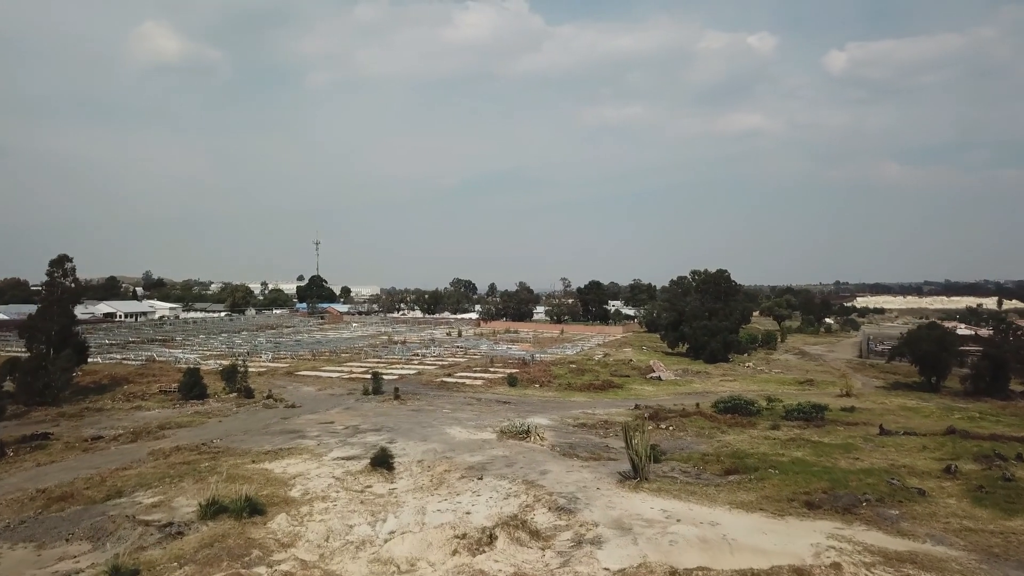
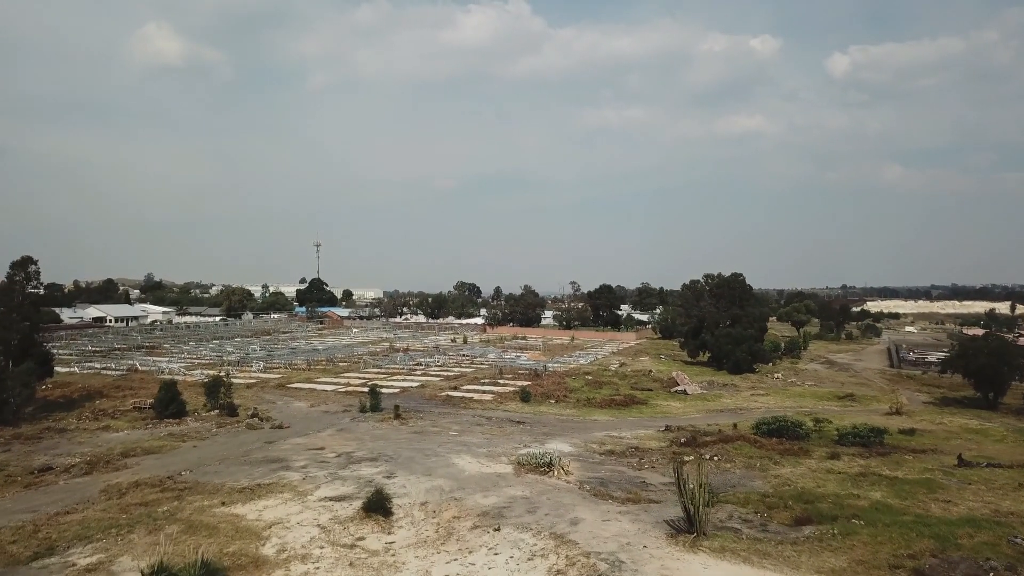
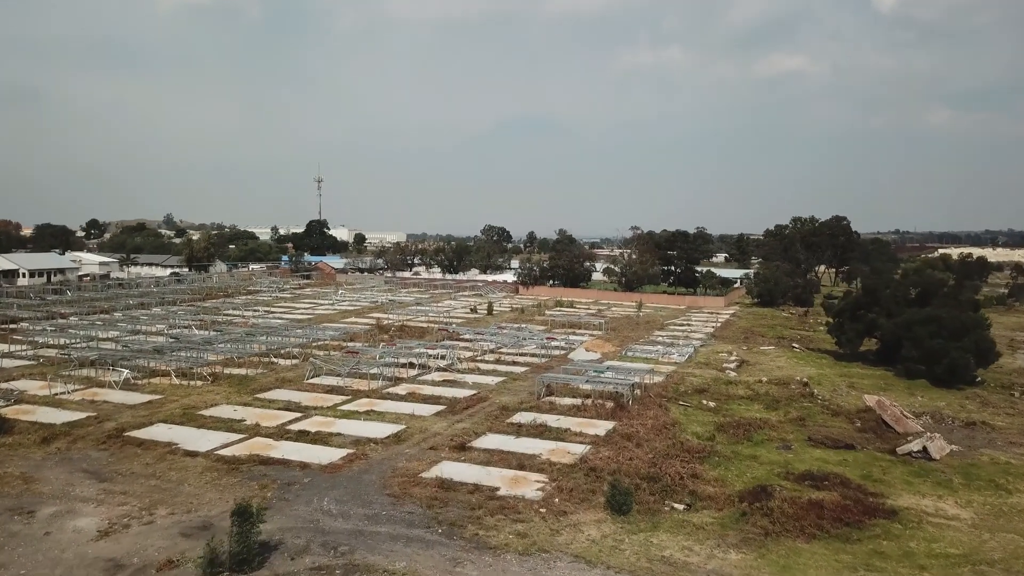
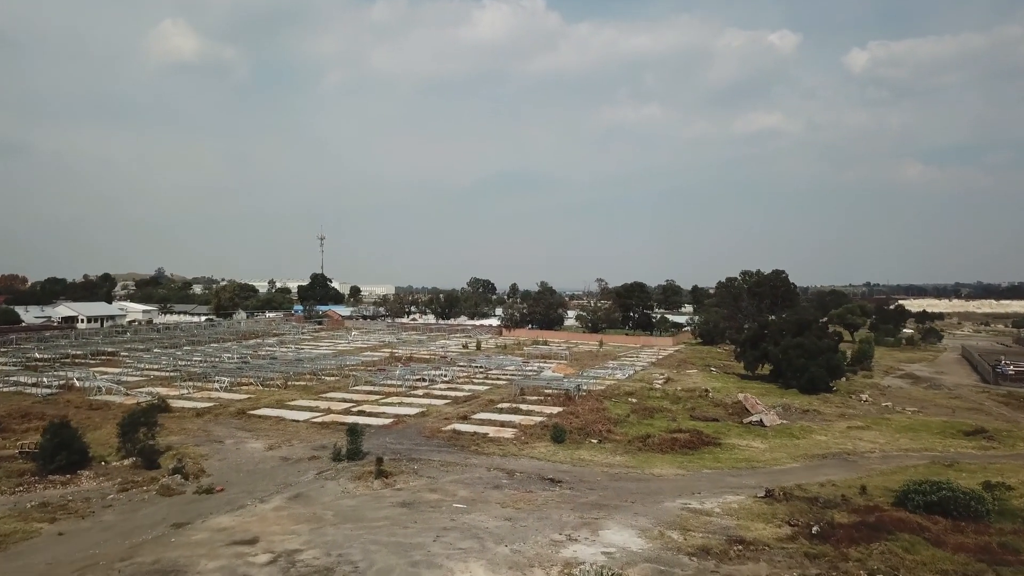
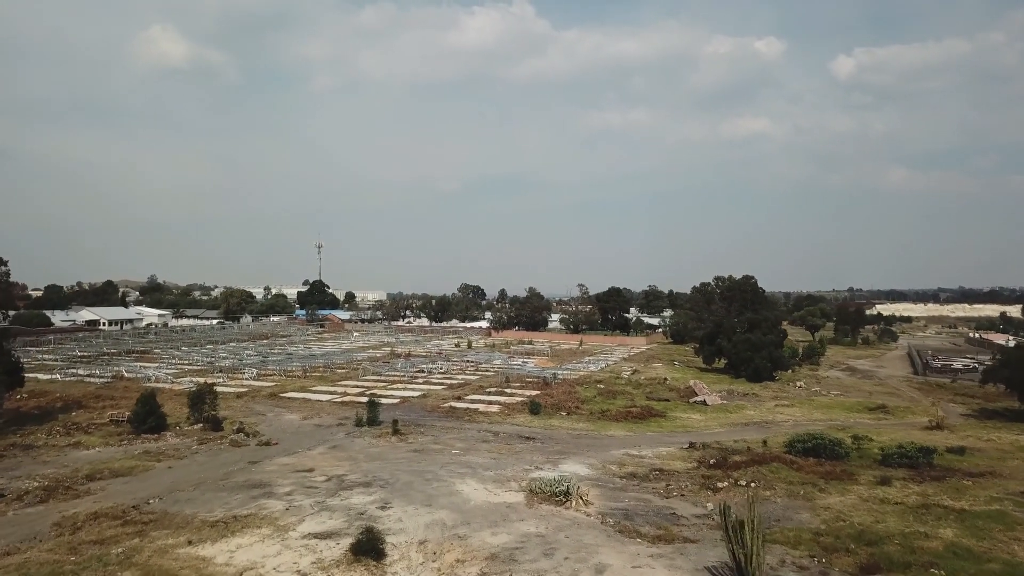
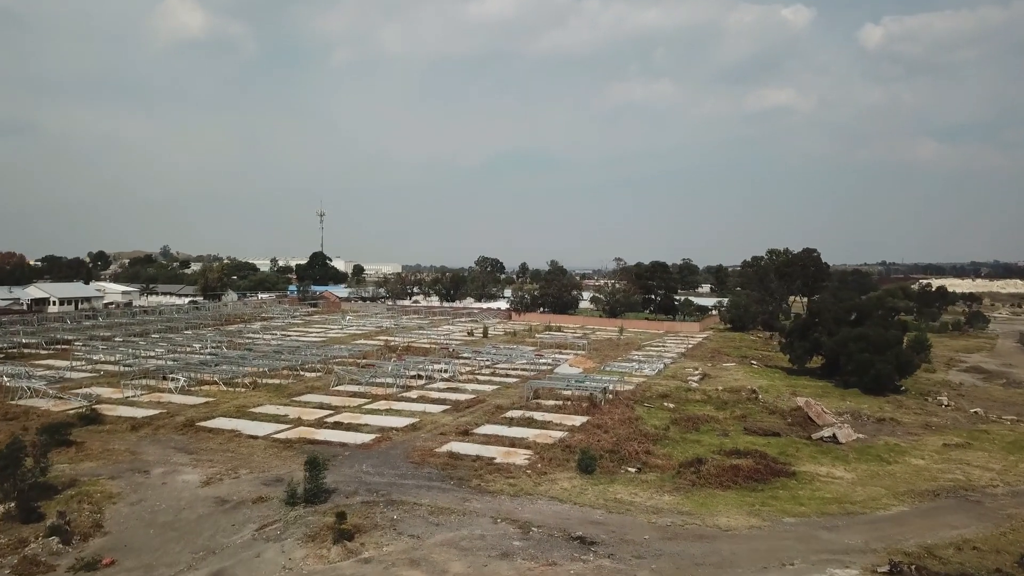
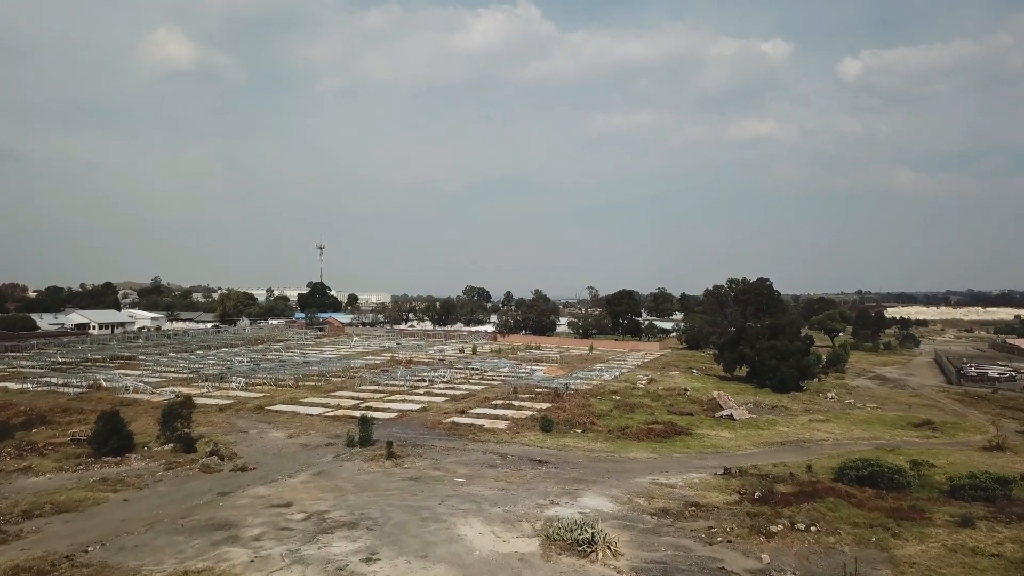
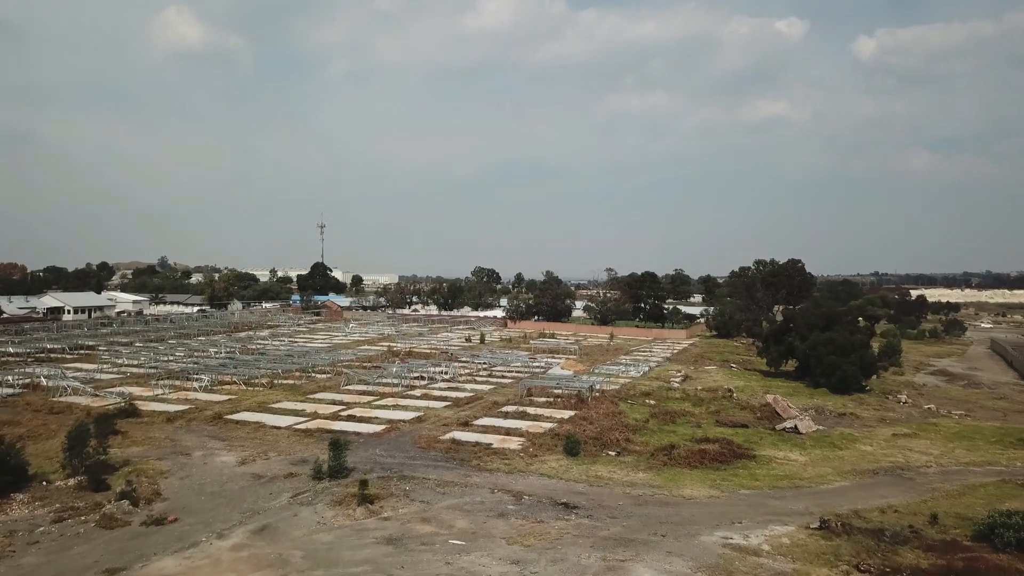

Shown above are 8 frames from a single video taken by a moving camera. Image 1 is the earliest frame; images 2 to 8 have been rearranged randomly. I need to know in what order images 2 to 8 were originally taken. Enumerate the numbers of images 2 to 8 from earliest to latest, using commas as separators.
2, 5, 7, 4, 8, 6, 3
